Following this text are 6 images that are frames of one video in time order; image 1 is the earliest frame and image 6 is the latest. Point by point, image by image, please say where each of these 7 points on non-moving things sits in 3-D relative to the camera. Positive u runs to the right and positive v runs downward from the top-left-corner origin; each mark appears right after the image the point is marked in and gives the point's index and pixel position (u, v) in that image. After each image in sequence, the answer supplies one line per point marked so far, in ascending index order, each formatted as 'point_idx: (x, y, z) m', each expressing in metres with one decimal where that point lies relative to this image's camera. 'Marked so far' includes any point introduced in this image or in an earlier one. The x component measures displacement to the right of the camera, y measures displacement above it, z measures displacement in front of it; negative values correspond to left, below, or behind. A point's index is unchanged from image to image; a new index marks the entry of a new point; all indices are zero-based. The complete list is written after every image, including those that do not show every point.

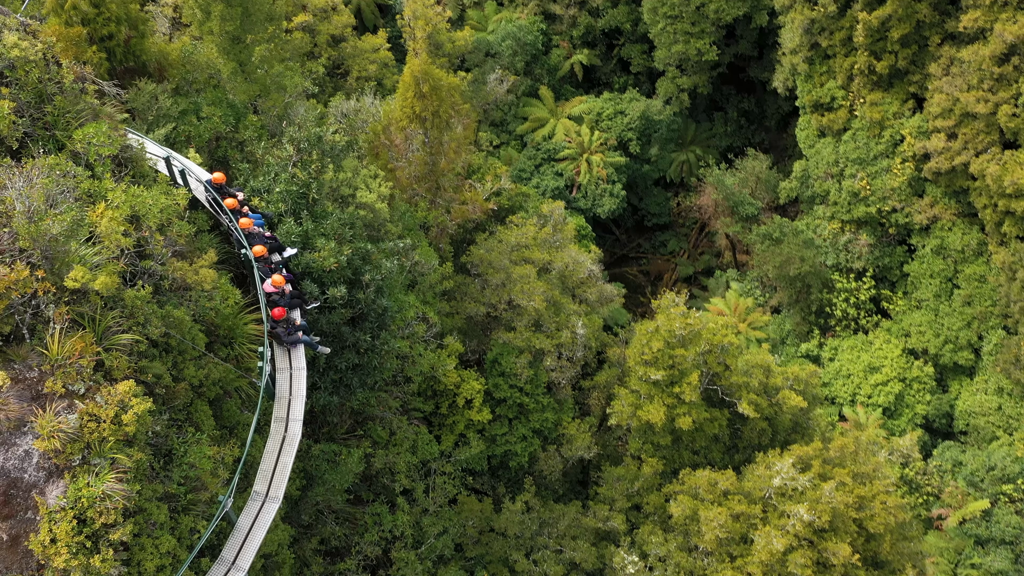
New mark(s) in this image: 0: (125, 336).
0: (-3.7, -0.5, +11.3) m
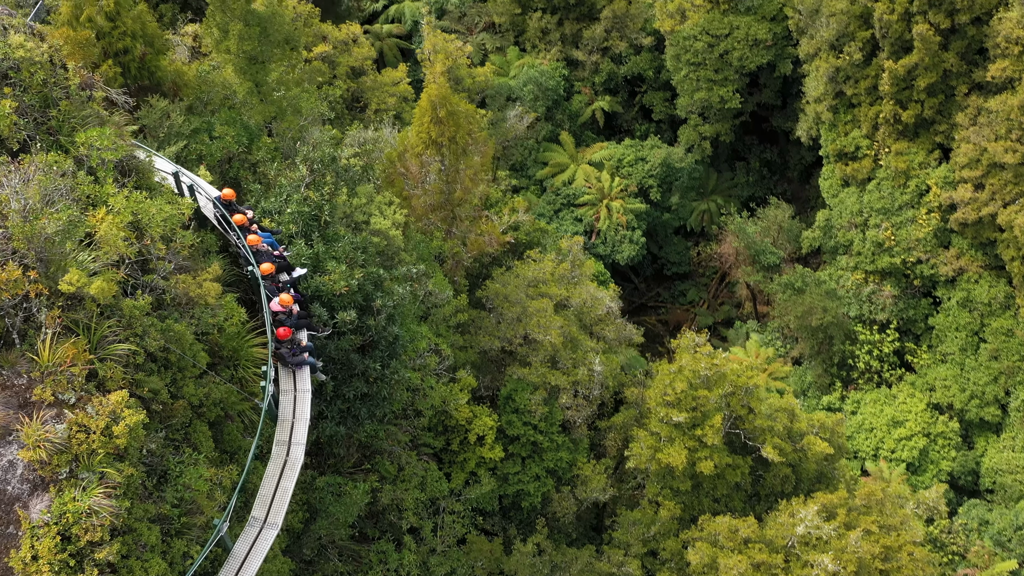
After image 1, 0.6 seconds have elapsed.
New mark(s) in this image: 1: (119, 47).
0: (-3.6, -0.5, +10.8) m
1: (-5.2, +3.2, +15.4) m
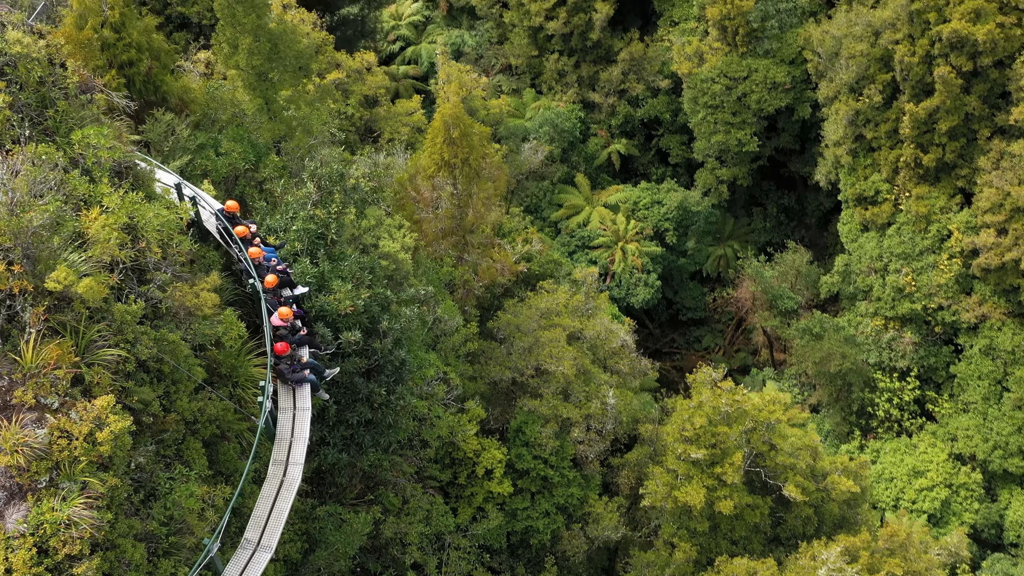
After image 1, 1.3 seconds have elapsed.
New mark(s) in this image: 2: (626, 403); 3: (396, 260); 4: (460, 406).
0: (-3.5, -0.6, +10.3) m
1: (-5.0, +3.0, +15.1) m
2: (+1.9, -1.9, +19.3) m
3: (-1.6, +0.4, +16.7) m
4: (-0.8, -1.8, +18.0) m
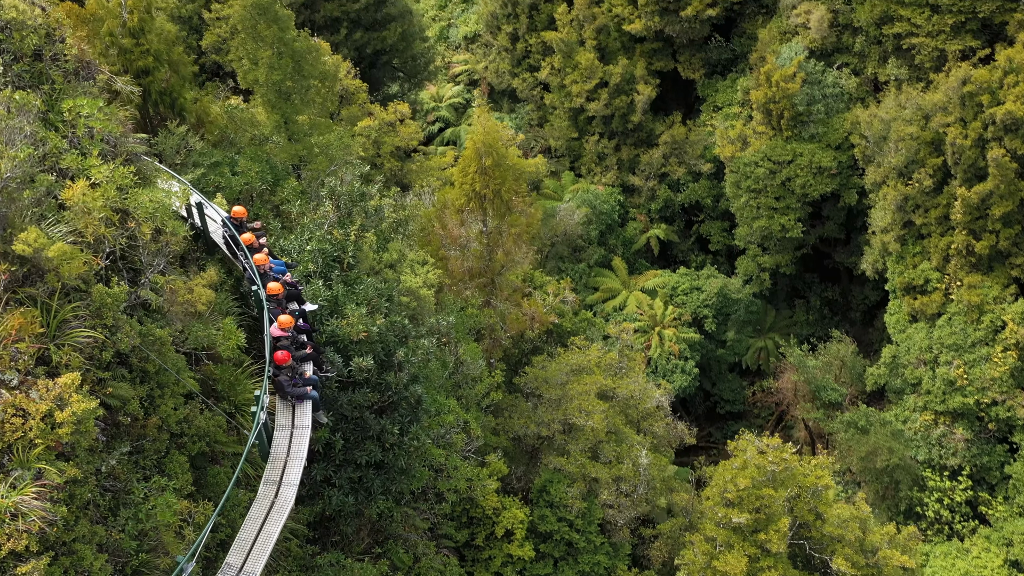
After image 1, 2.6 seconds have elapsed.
0: (-3.3, -0.4, +9.2) m
1: (-4.5, +2.7, +14.4) m
2: (+2.2, -2.7, +17.9) m
3: (-1.2, -0.1, +15.6) m
4: (-0.4, -2.4, +16.6) m
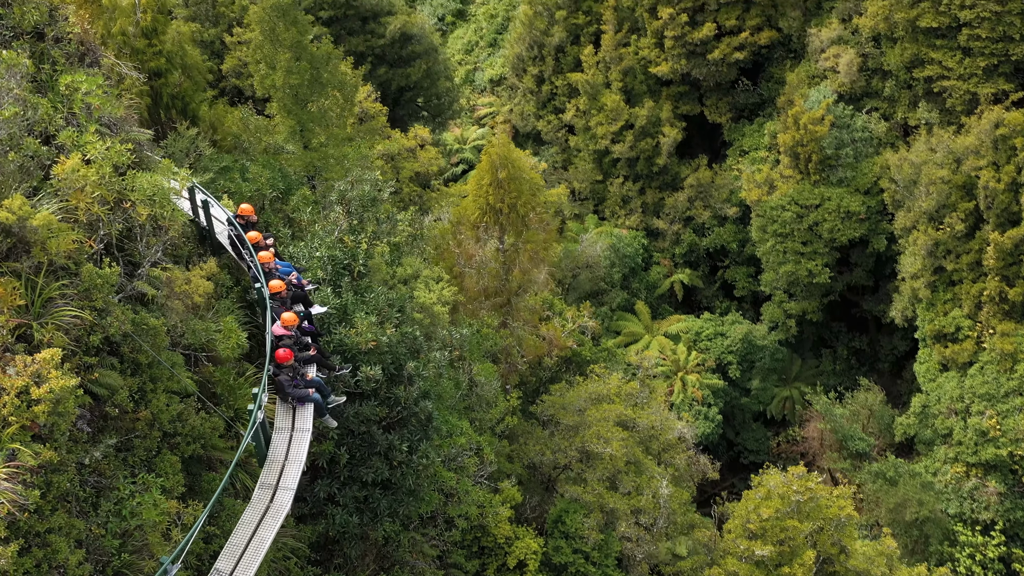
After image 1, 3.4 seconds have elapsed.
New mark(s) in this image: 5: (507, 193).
0: (-3.3, -0.2, +8.7) m
1: (-4.3, +2.6, +14.0) m
2: (+2.5, -3.1, +17.1) m
3: (-1.0, -0.3, +15.1) m
4: (-0.3, -2.7, +15.9) m
5: (0.0, +1.2, +16.1) m
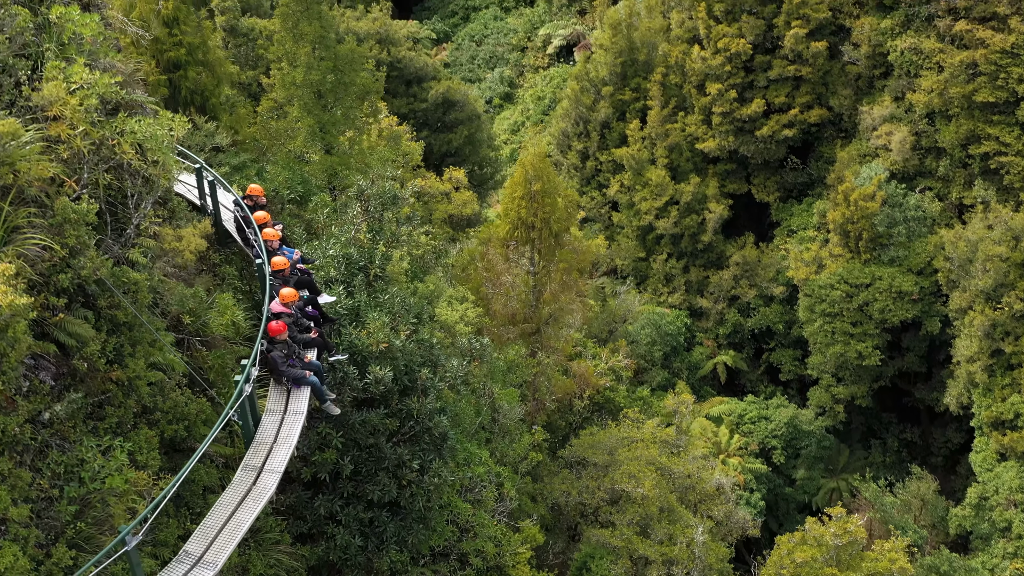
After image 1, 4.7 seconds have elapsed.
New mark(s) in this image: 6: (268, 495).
0: (-3.2, +0.3, +7.8) m
1: (-3.9, +2.6, +13.4) m
2: (+2.7, -3.6, +15.7) m
3: (-0.7, -0.5, +14.1) m
4: (0.0, -3.0, +14.7) m
5: (+0.4, +0.9, +15.2) m
6: (-1.8, -1.6, +8.8) m
